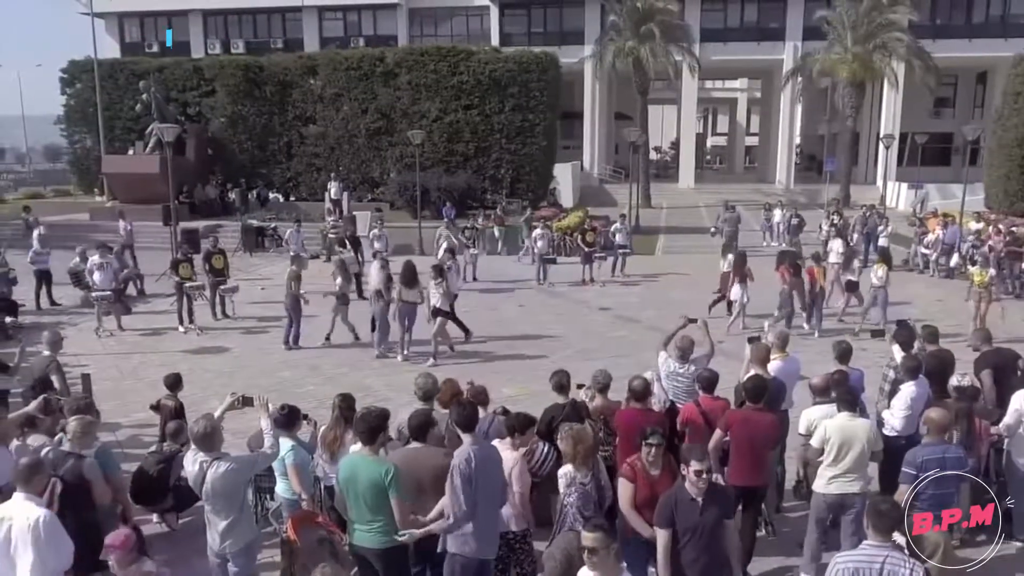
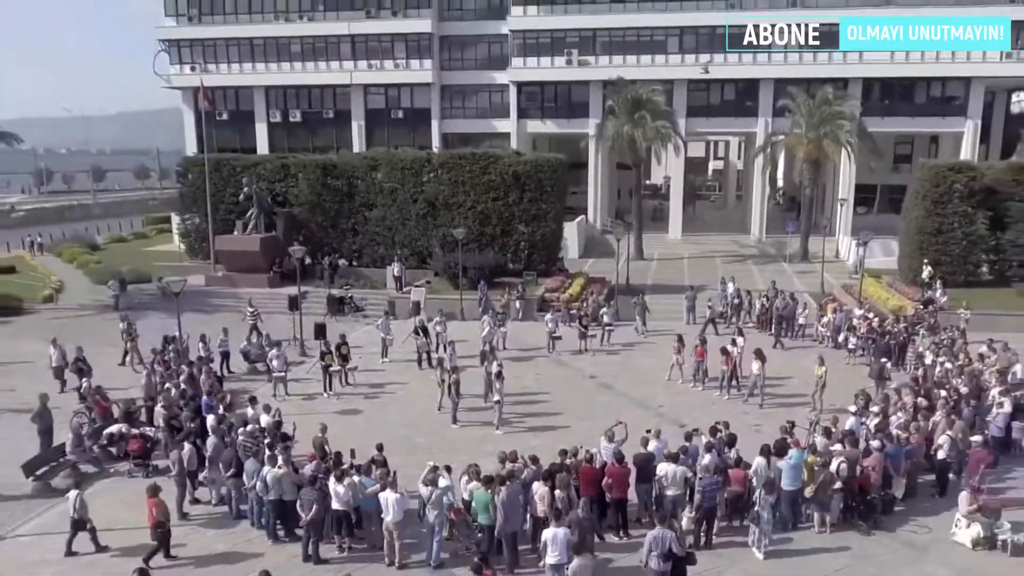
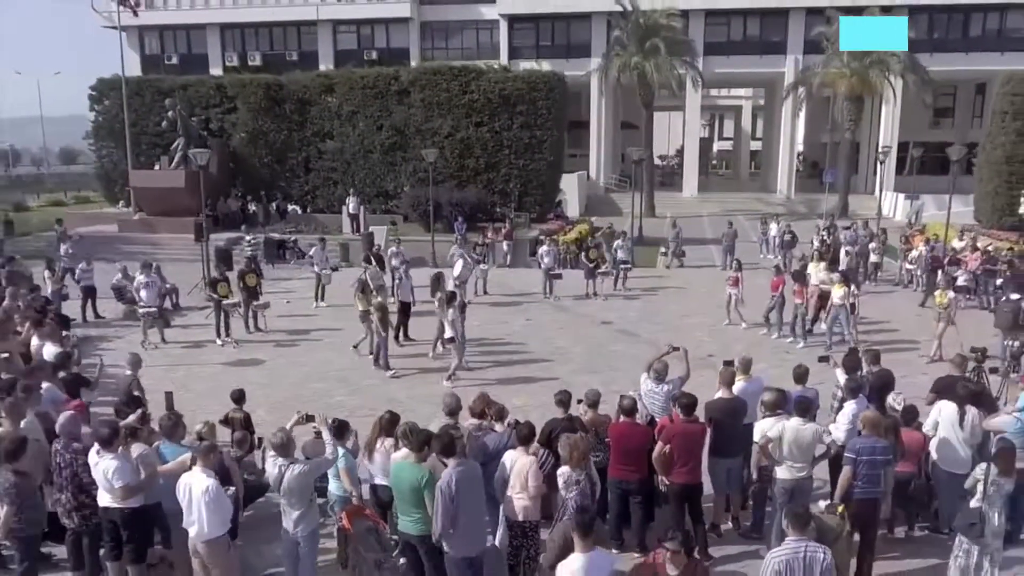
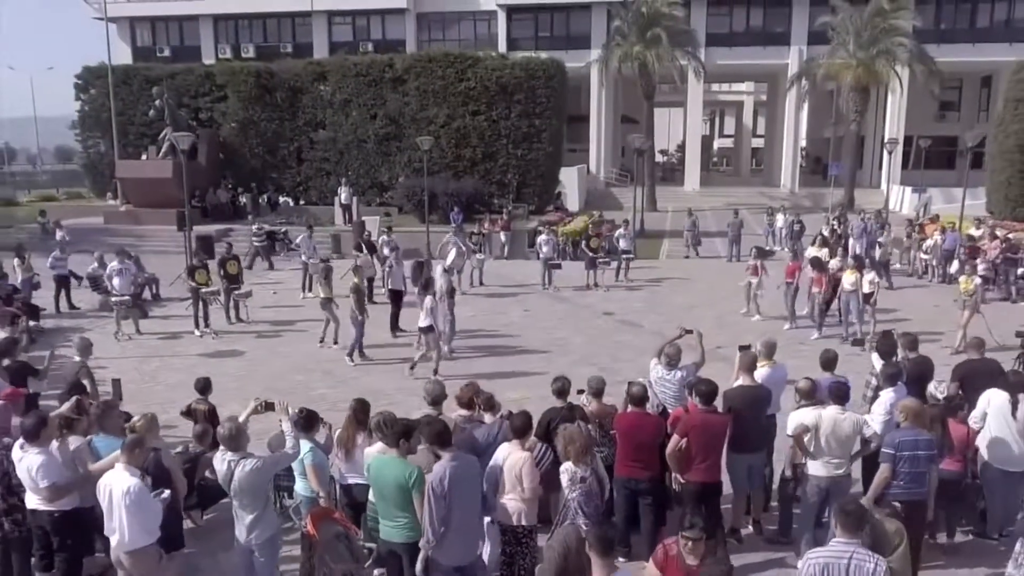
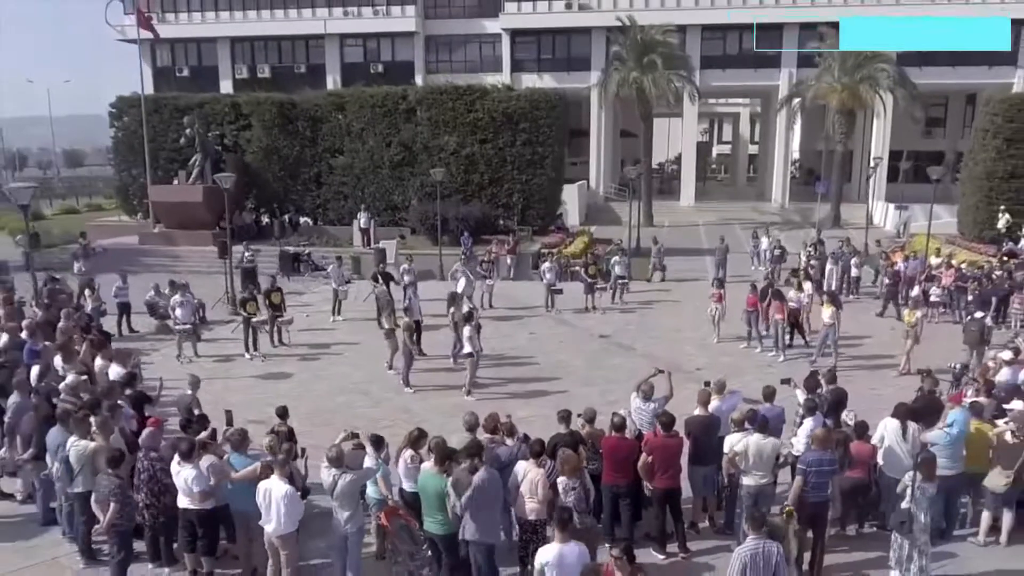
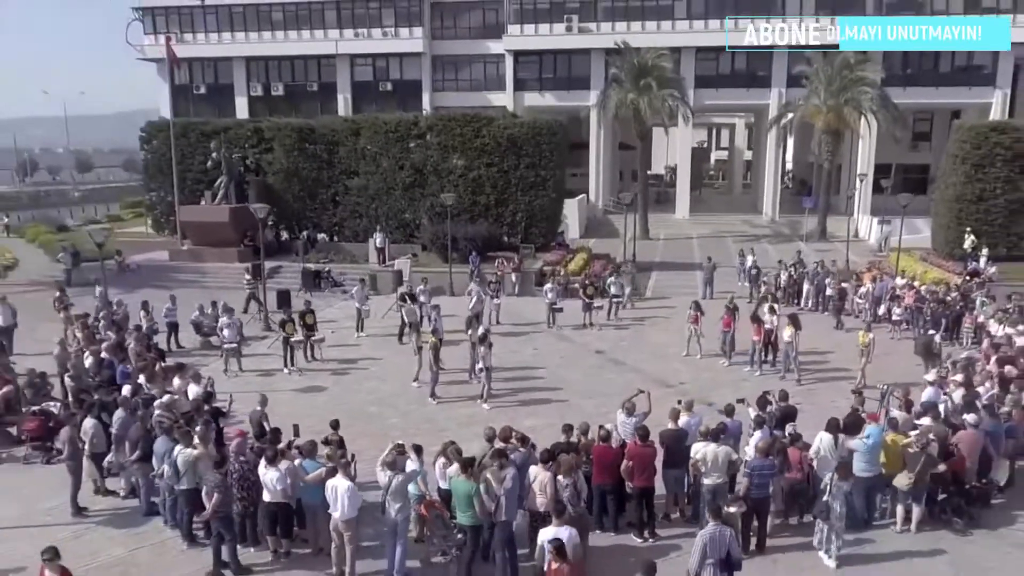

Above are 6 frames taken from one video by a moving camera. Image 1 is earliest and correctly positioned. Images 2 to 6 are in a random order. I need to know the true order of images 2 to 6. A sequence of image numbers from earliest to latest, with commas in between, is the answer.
4, 3, 5, 6, 2
